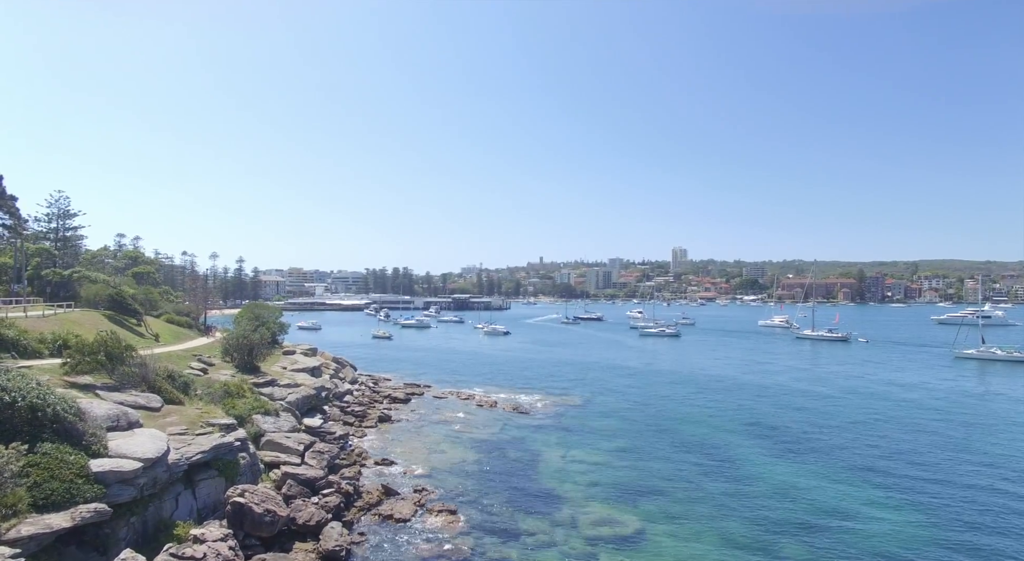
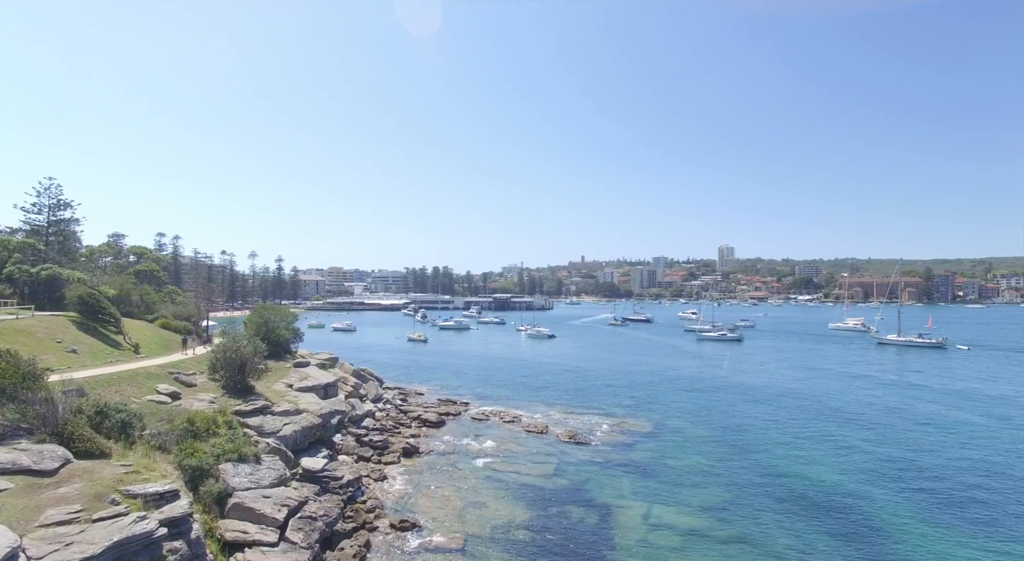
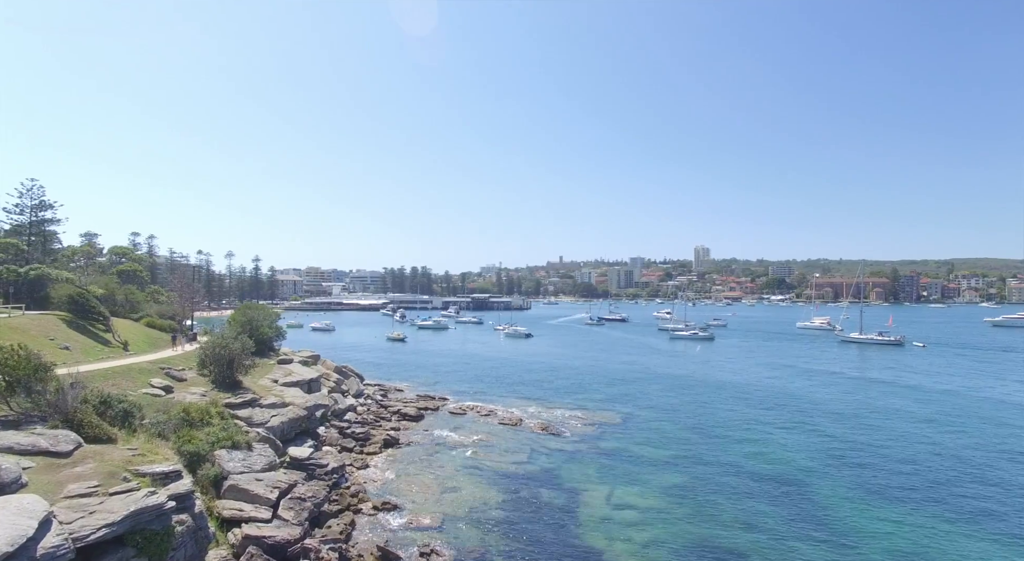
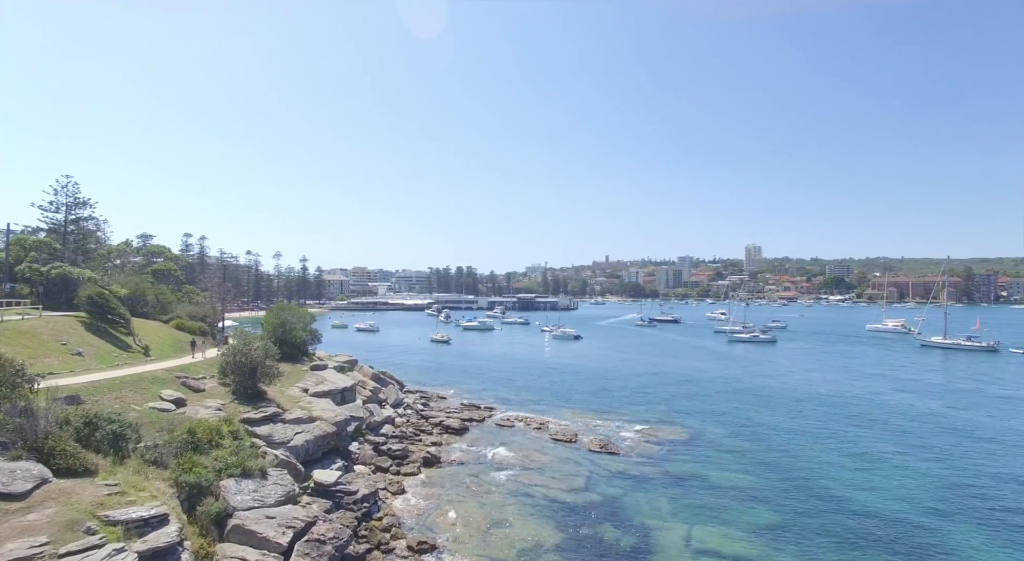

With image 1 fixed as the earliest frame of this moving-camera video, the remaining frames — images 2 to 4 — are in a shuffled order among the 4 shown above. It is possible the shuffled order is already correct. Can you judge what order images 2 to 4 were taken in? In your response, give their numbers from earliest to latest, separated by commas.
3, 2, 4
